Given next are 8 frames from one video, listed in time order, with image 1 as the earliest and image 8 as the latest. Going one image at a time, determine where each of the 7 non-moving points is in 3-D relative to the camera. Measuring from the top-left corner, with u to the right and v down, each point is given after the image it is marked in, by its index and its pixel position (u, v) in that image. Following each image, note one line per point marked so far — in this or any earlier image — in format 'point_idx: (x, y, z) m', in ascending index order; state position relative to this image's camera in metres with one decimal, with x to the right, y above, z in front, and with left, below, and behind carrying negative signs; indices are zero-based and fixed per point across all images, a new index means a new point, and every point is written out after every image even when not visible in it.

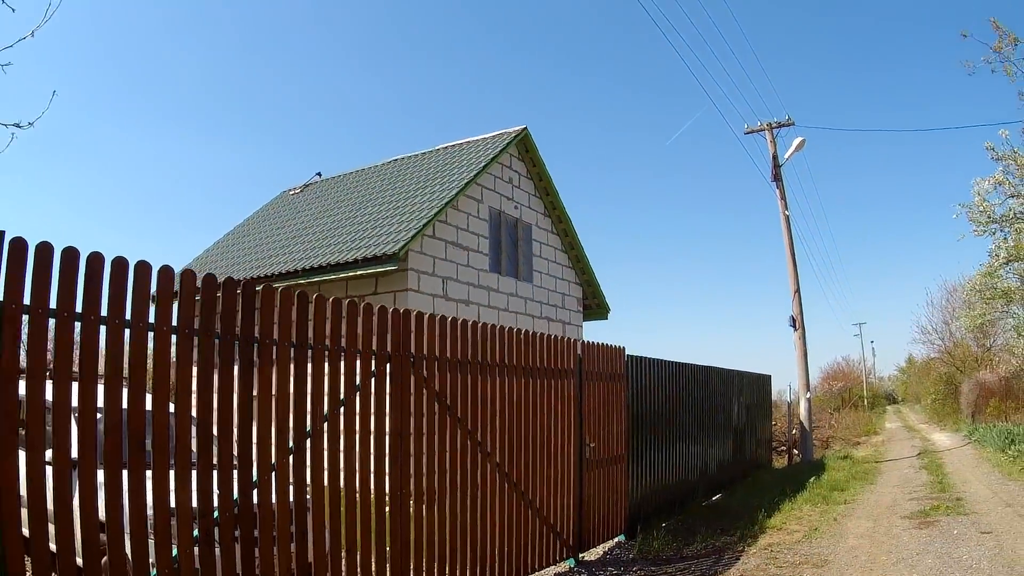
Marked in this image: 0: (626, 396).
0: (+0.9, -0.8, +5.7) m
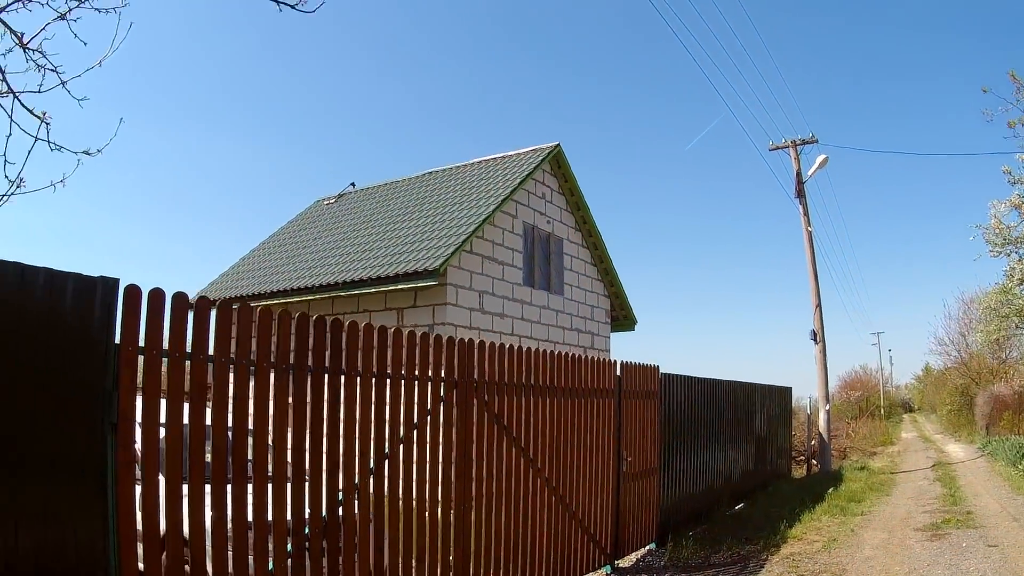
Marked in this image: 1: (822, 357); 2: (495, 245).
0: (+1.2, -1.0, +6.1) m
1: (+5.1, -1.1, +11.9) m
2: (-0.2, +0.6, +9.5) m
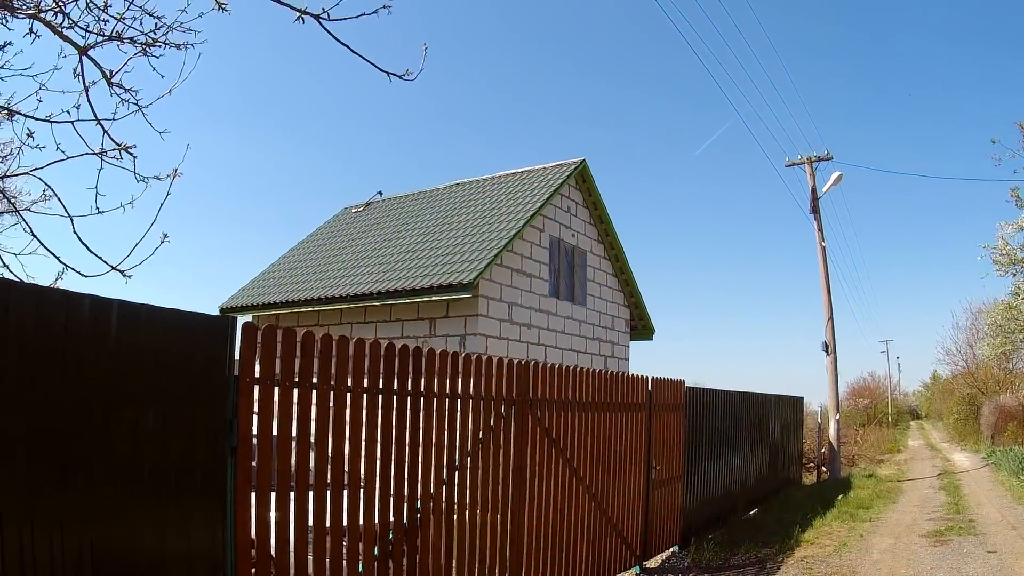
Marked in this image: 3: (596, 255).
0: (+1.5, -1.2, +6.5) m
1: (+5.5, -1.4, +12.3) m
2: (+0.2, +0.4, +9.9) m
3: (+1.4, +0.5, +11.8) m
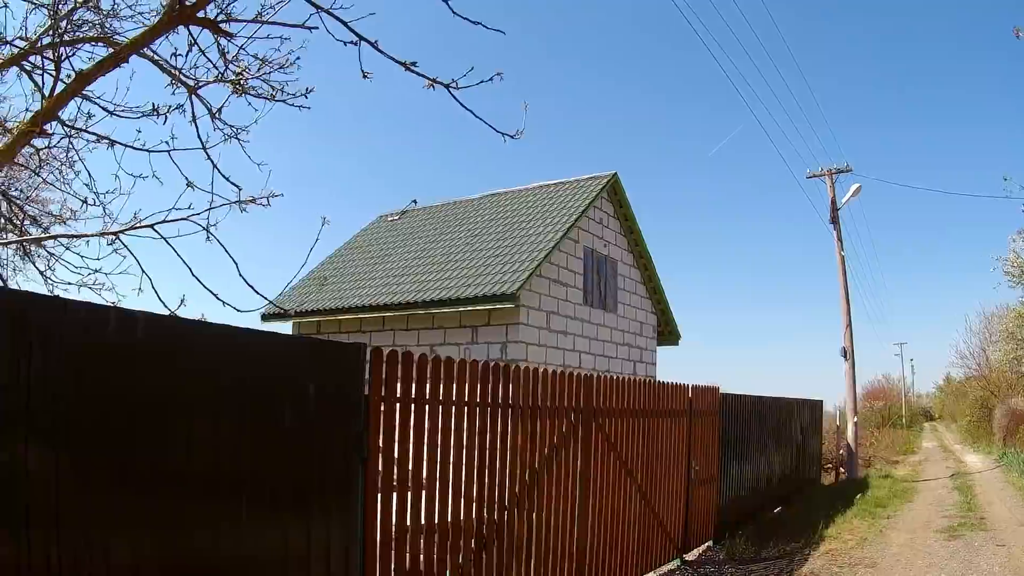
0: (+2.0, -1.3, +7.1) m
1: (+6.0, -1.5, +12.8) m
2: (+0.7, +0.3, +10.5) m
3: (+1.9, +0.4, +12.3) m
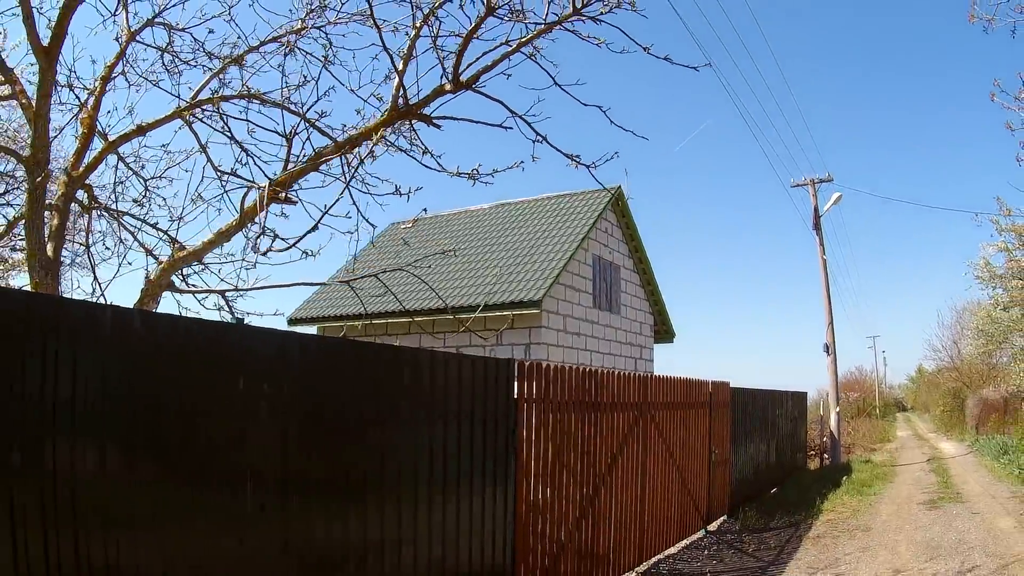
0: (+2.4, -1.4, +8.1) m
1: (+6.2, -1.5, +14.0) m
2: (+1.0, +0.2, +11.5) m
3: (+2.1, +0.3, +13.4) m
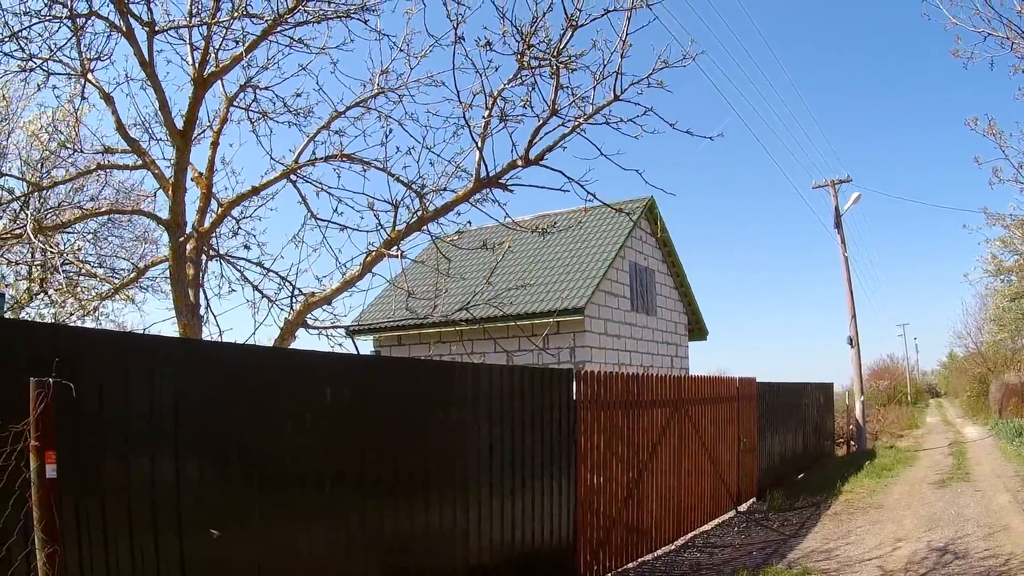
0: (+3.0, -1.5, +9.0) m
1: (+7.0, -1.4, +14.8) m
2: (+1.7, +0.1, +12.4) m
3: (+2.8, +0.3, +14.3) m
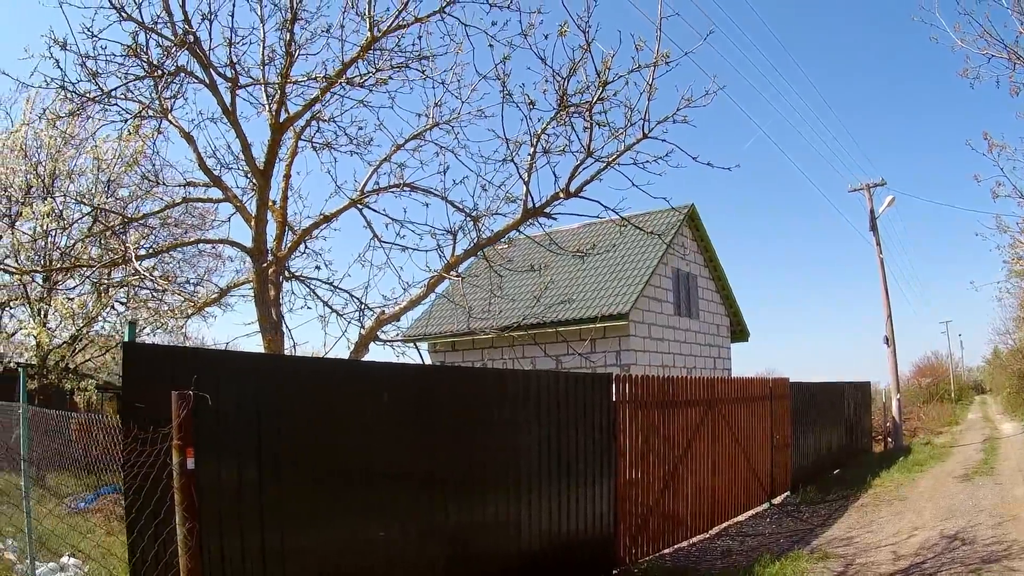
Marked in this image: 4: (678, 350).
0: (+3.6, -1.6, +9.6) m
1: (+7.9, -1.4, +15.1) m
2: (+2.4, 0.0, +13.1) m
3: (+3.7, +0.2, +14.9) m
4: (+3.0, -1.2, +13.6) m
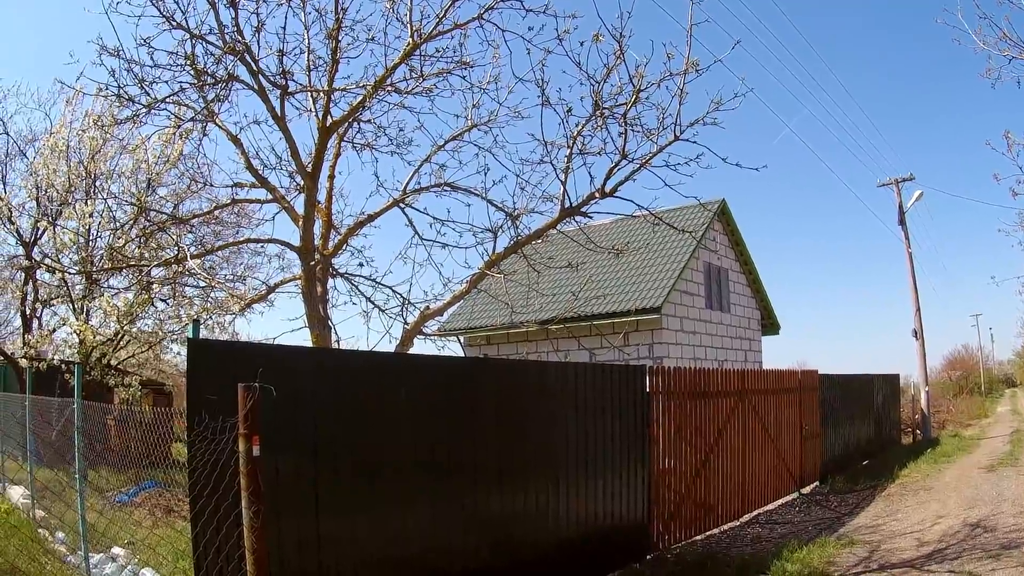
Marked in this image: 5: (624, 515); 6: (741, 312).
0: (+4.1, -1.5, +9.9) m
1: (+8.6, -1.3, +15.2) m
2: (+3.0, +0.1, +13.4) m
3: (+4.4, +0.3, +15.1) m
4: (+3.6, -1.0, +13.9) m
5: (+1.1, -2.0, +6.6) m
6: (+4.7, -0.5, +15.3) m
